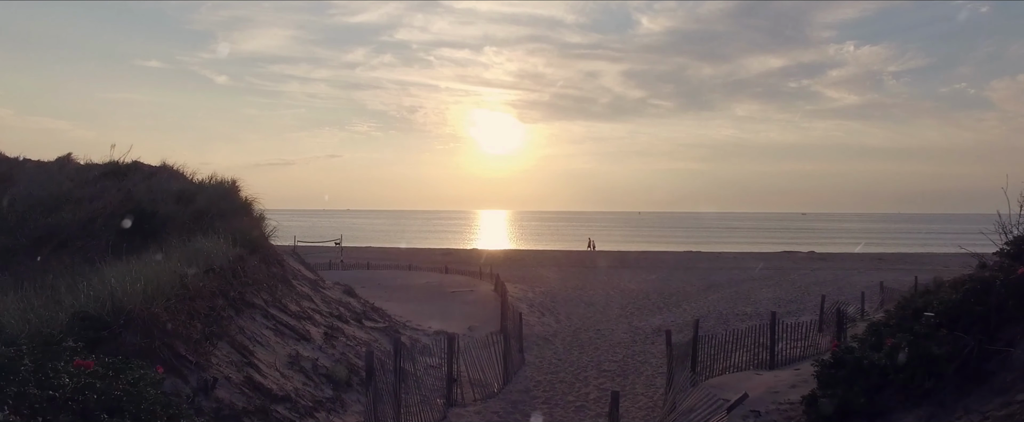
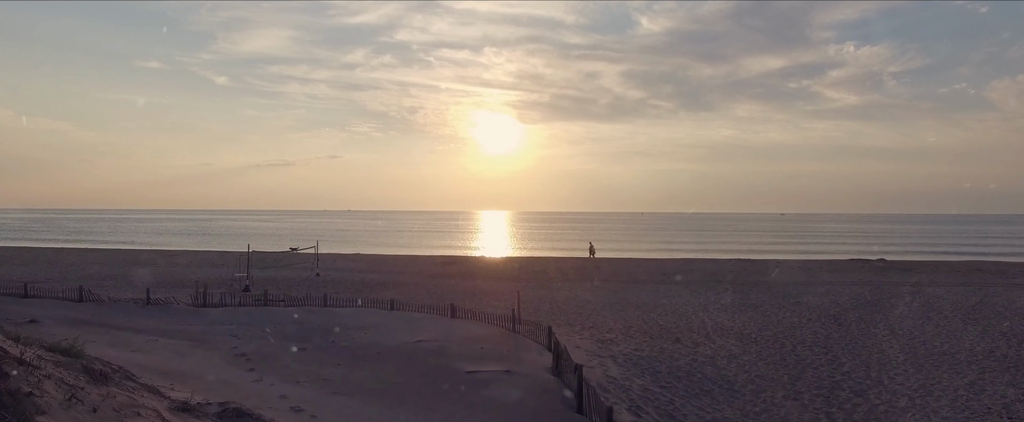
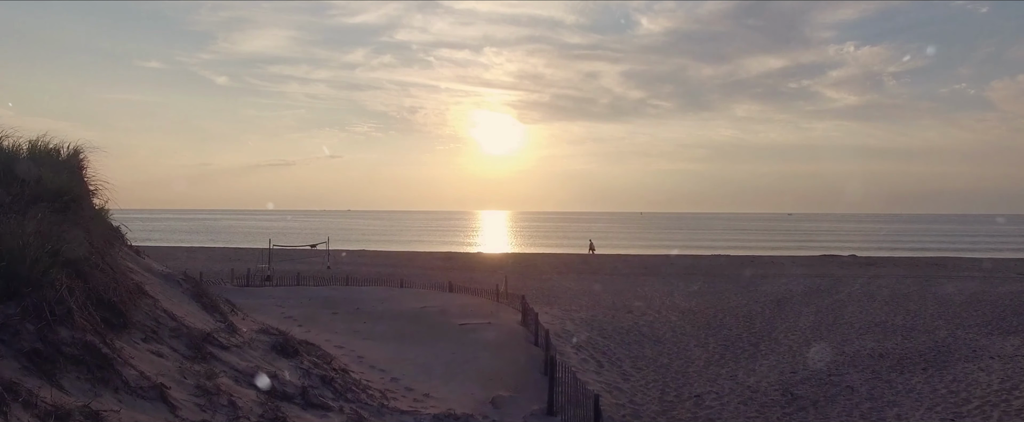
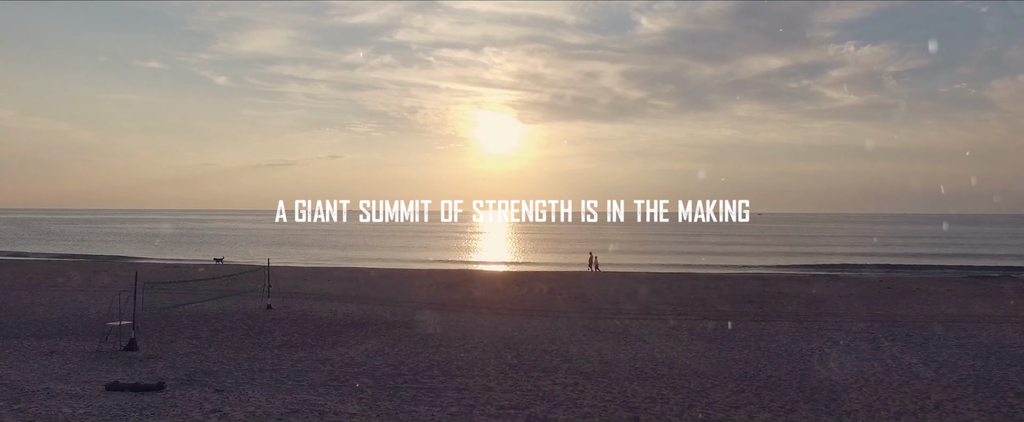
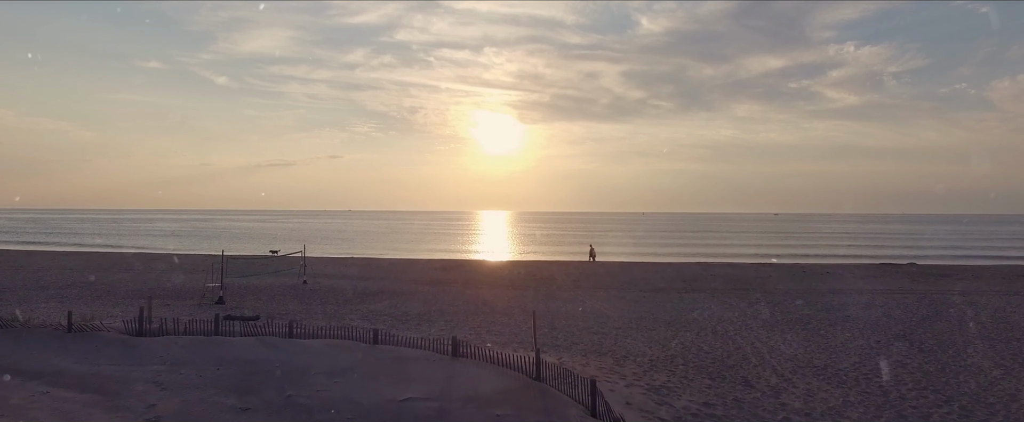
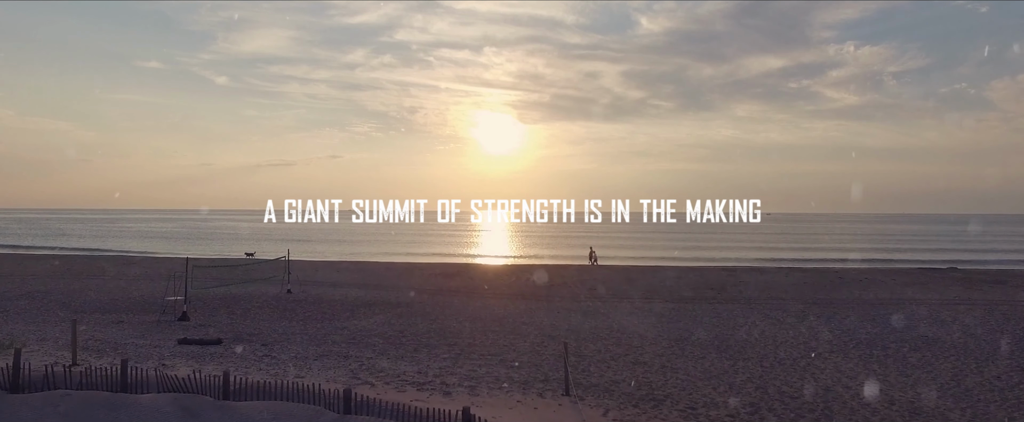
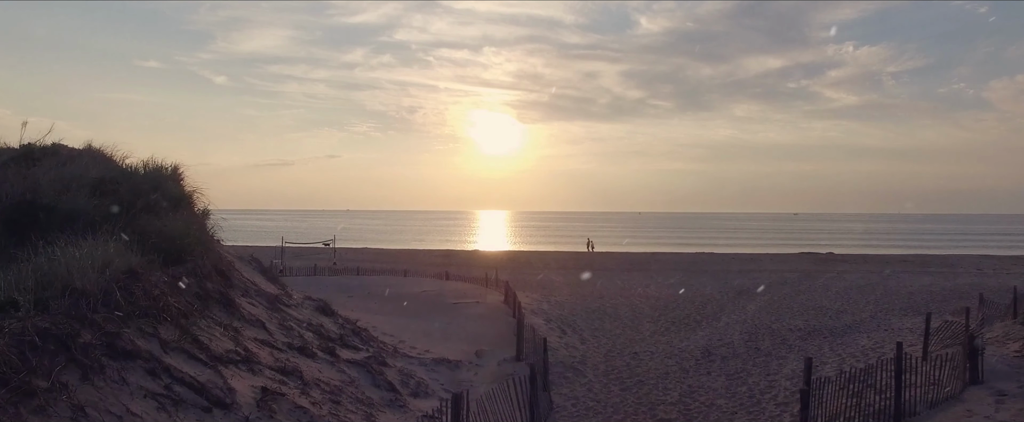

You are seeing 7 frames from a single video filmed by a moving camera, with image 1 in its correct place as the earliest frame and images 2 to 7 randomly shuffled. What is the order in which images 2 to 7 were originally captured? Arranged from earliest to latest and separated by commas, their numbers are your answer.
7, 3, 2, 5, 6, 4
